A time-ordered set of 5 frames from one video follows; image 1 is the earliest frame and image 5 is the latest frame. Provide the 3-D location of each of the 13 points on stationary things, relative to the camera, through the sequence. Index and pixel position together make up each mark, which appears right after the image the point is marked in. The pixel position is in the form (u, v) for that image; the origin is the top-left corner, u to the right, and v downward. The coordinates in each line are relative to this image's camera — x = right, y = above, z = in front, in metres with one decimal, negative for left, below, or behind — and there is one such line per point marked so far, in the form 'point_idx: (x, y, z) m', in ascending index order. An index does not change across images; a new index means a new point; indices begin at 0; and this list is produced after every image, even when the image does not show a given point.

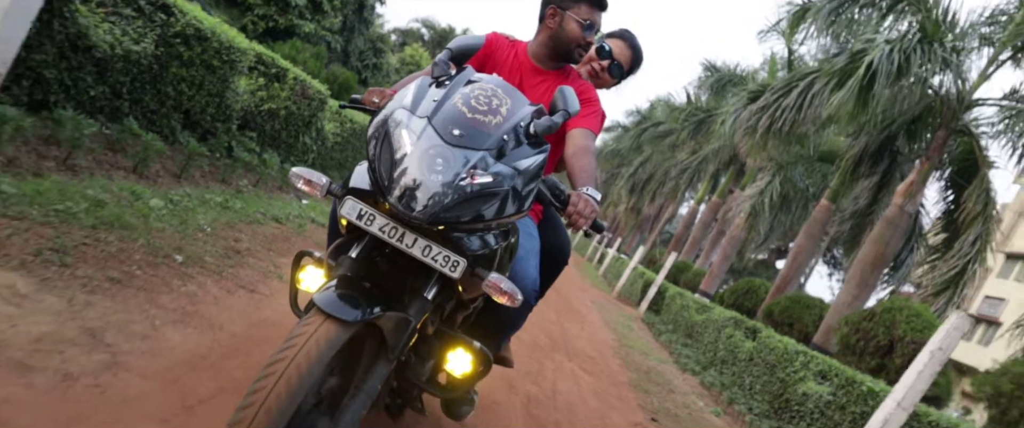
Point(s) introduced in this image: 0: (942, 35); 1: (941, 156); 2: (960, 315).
0: (+7.7, +3.2, +10.6) m
1: (+8.3, +1.1, +11.4) m
2: (+3.8, -0.9, +4.9) m
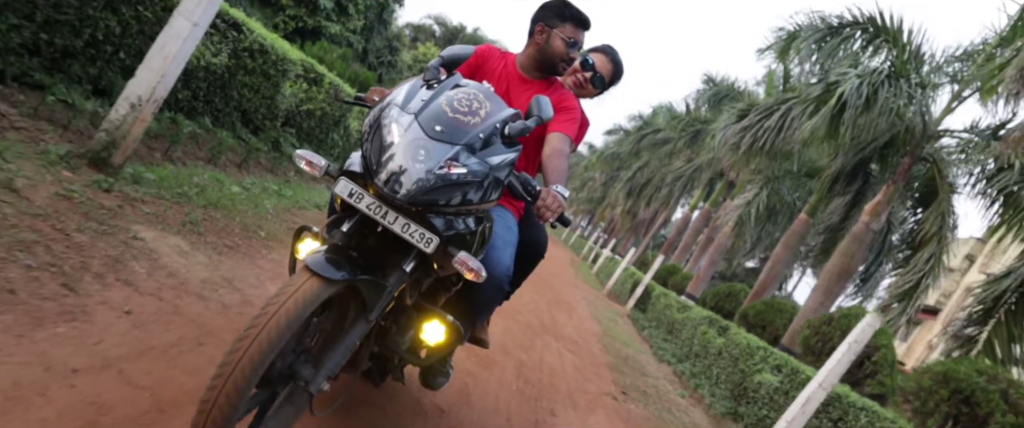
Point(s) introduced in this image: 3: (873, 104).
0: (+7.9, +2.8, +11.7) m
1: (+8.4, +0.7, +12.5) m
2: (+3.7, -1.1, +6.0) m
3: (+7.0, +2.1, +11.3) m
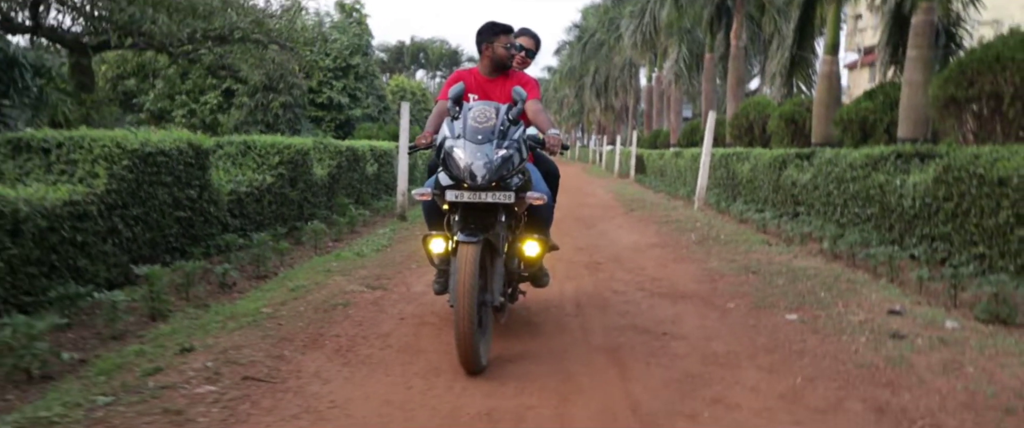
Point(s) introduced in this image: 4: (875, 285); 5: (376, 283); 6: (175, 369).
0: (+5.9, +8.1, +17.6) m
1: (+7.4, +6.6, +18.5) m
2: (+4.2, +2.1, +12.4) m
3: (+5.4, +7.0, +17.3) m
4: (+3.3, -0.6, +5.3) m
5: (-1.3, -0.7, +5.7) m
6: (-1.9, -0.9, +3.3) m
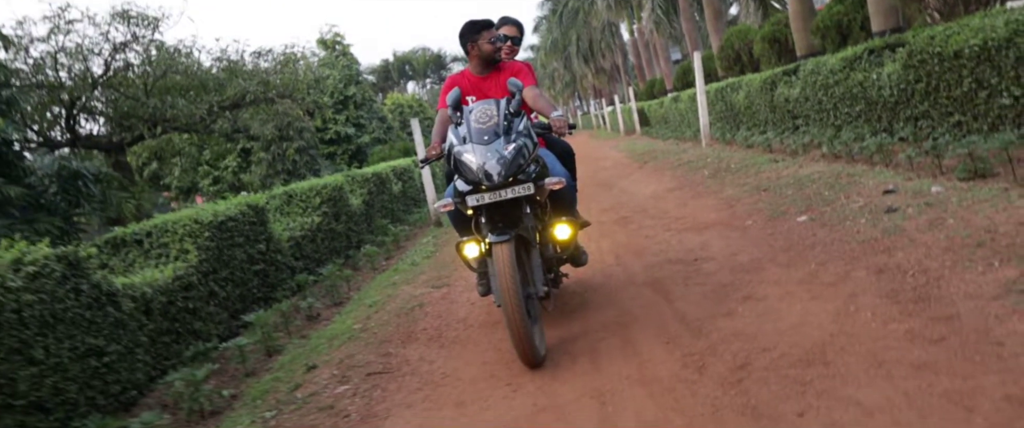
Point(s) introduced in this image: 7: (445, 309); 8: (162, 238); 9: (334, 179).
0: (+4.3, +9.9, +17.9) m
1: (+6.2, +8.8, +18.8) m
2: (+4.1, +3.6, +12.9) m
3: (+4.2, +8.7, +17.6) m
4: (+3.6, +0.4, +5.9) m
5: (-0.8, -0.8, +6.4) m
6: (-1.4, -1.2, +4.1) m
7: (-0.6, -0.9, +5.3) m
8: (-3.4, -0.2, +5.8) m
9: (-3.0, +0.6, +9.6) m
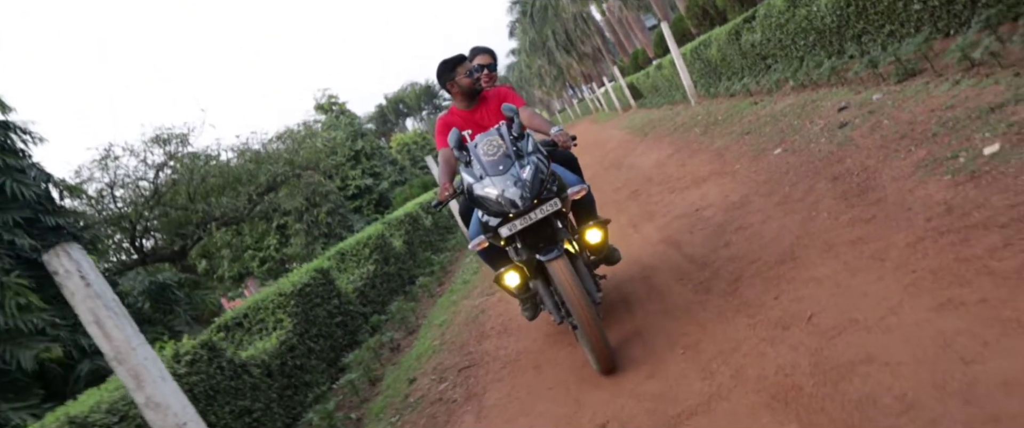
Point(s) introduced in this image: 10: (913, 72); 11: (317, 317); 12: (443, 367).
0: (+2.3, +10.6, +18.8) m
1: (+4.4, +10.1, +19.6) m
2: (+3.5, +4.5, +13.7) m
3: (+2.5, +9.4, +18.5) m
4: (+3.7, +1.4, +6.7) m
5: (-0.3, -1.0, +7.4) m
6: (-0.8, -1.5, +5.1) m
7: (-0.1, -1.0, +6.3) m
8: (-3.0, -1.2, +6.9) m
9: (-2.5, -0.3, +10.7) m
10: (+3.8, +1.3, +5.5) m
11: (-2.4, -1.3, +7.2) m
12: (-0.6, -1.4, +5.3) m
